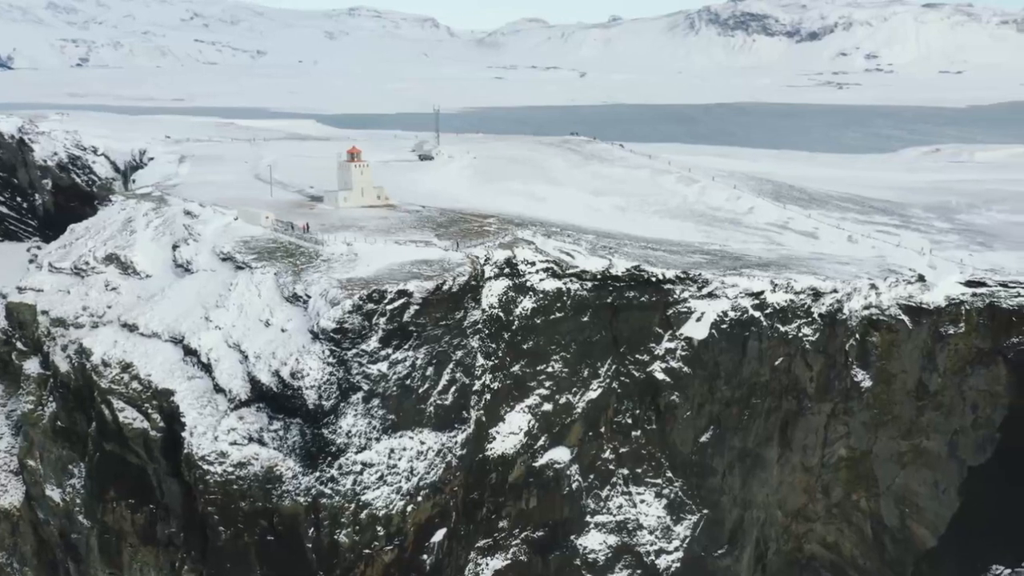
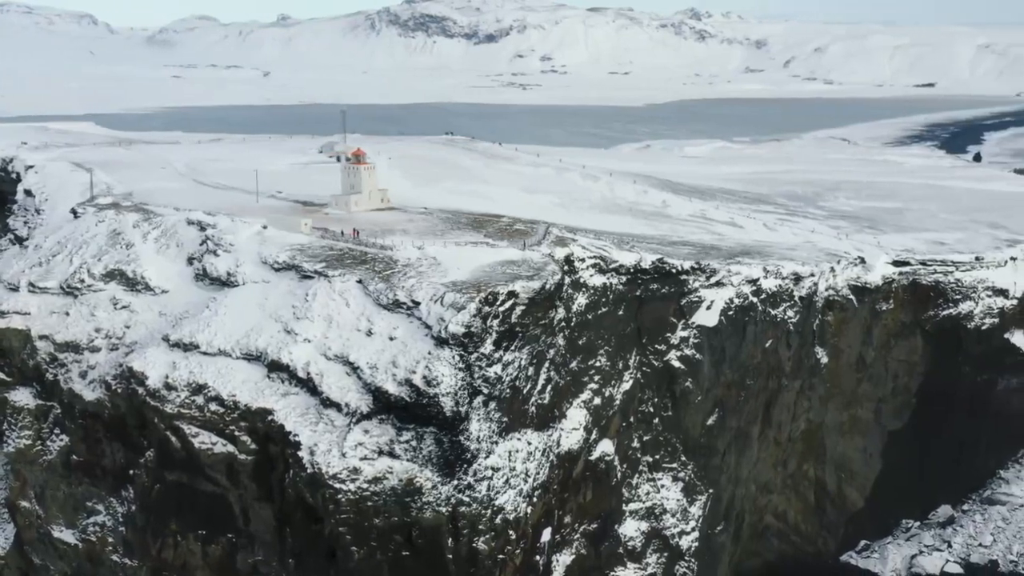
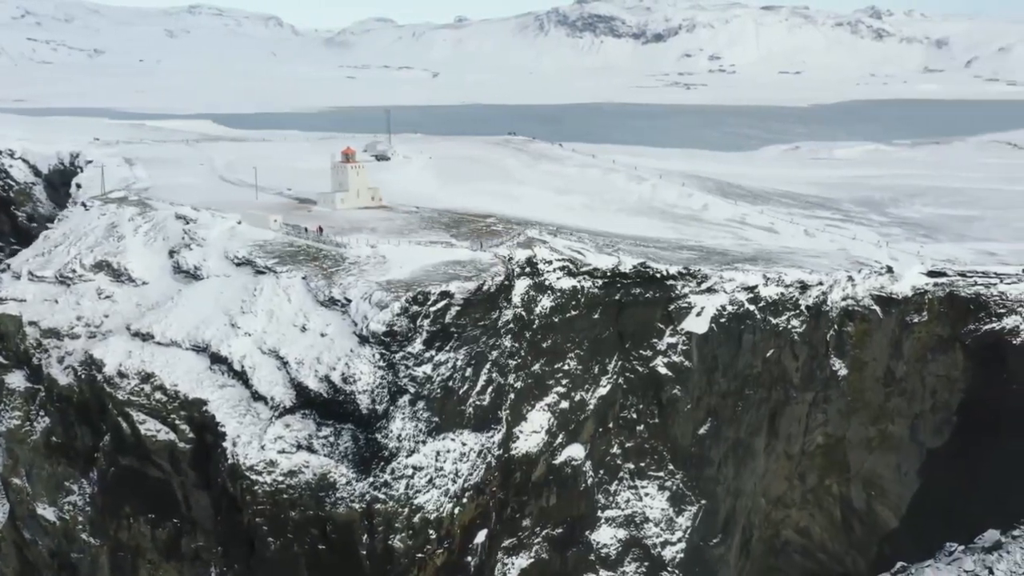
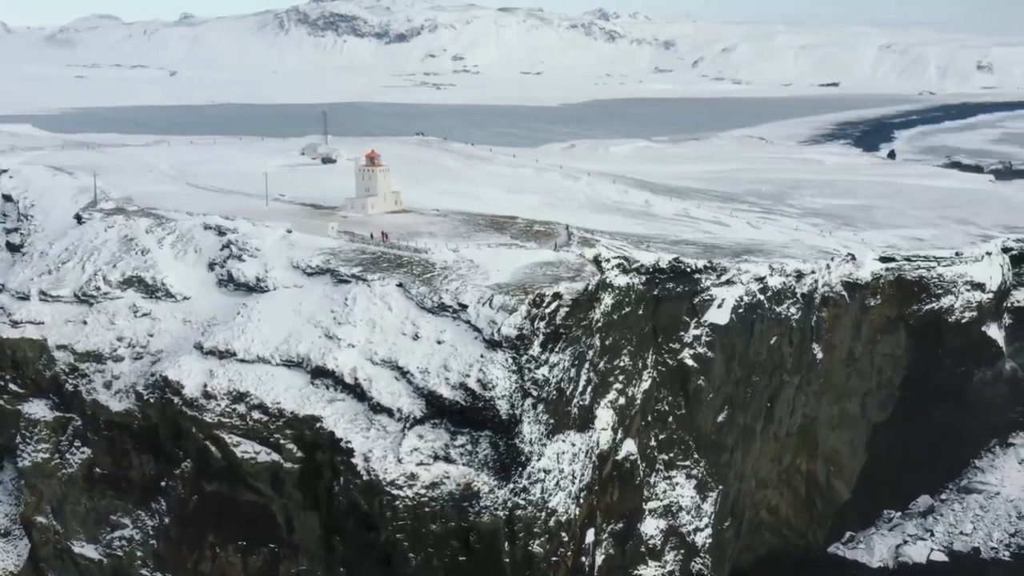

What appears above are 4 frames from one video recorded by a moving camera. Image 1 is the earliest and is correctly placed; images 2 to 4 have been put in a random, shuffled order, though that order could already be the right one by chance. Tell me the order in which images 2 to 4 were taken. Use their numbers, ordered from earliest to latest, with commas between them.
3, 2, 4
